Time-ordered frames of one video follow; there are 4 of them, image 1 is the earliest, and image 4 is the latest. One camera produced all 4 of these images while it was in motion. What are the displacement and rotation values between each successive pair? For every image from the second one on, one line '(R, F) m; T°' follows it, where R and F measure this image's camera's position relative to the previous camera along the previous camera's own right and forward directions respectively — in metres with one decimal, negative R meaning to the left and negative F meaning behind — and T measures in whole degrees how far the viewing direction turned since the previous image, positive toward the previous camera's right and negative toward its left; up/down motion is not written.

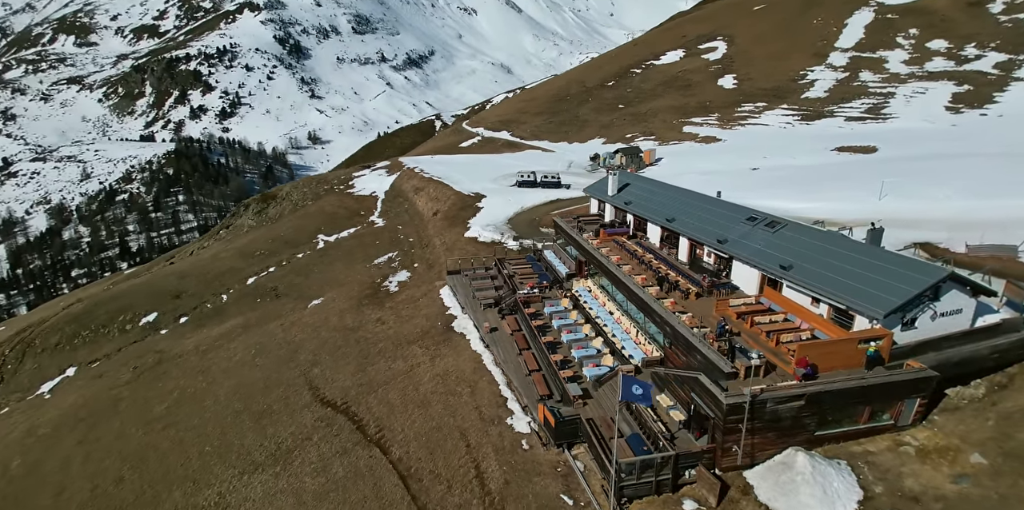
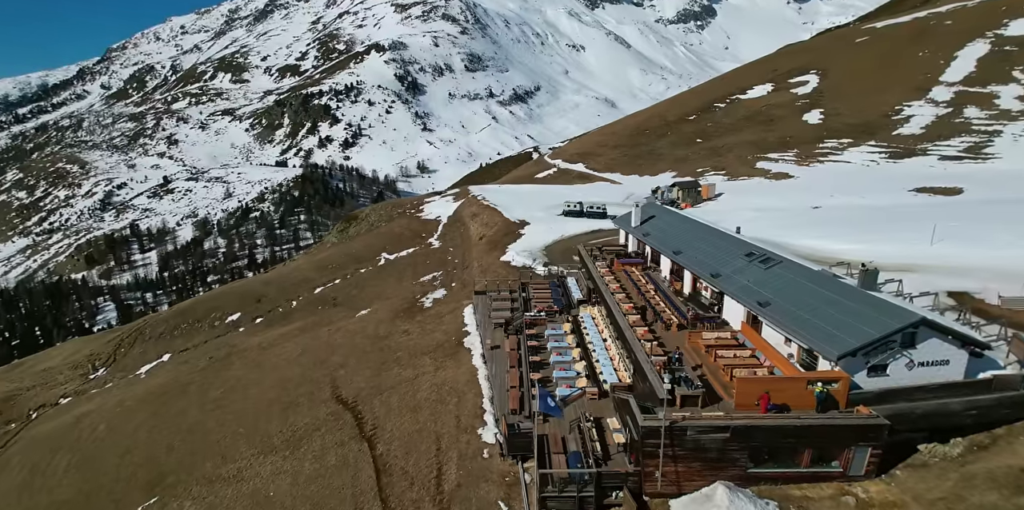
(+5.7, -1.2) m; -11°
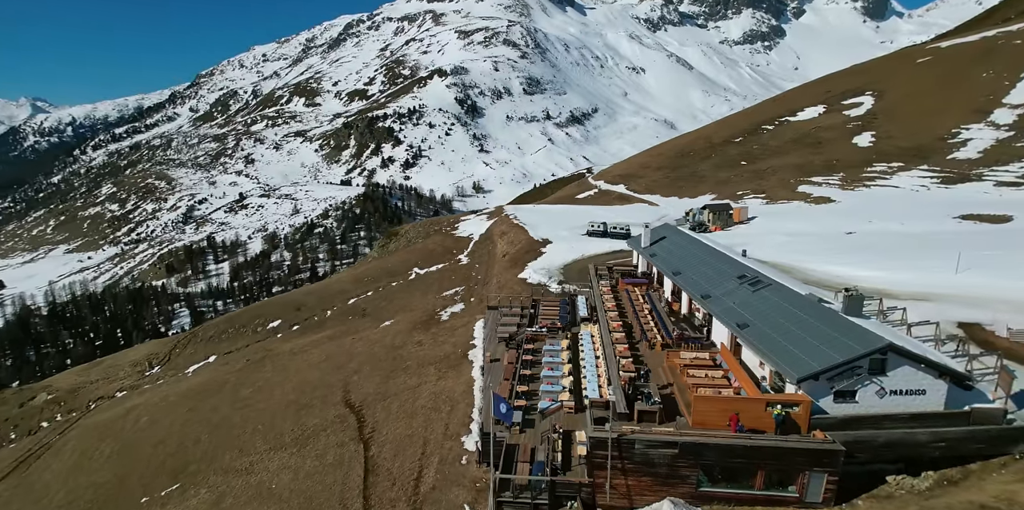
(+3.5, -1.0) m; -6°
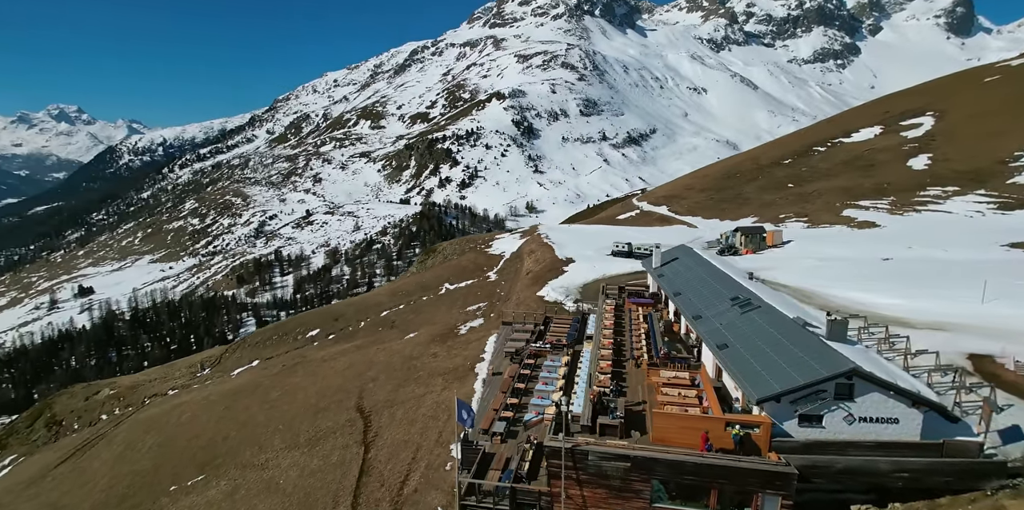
(+3.4, -1.0) m; -6°
